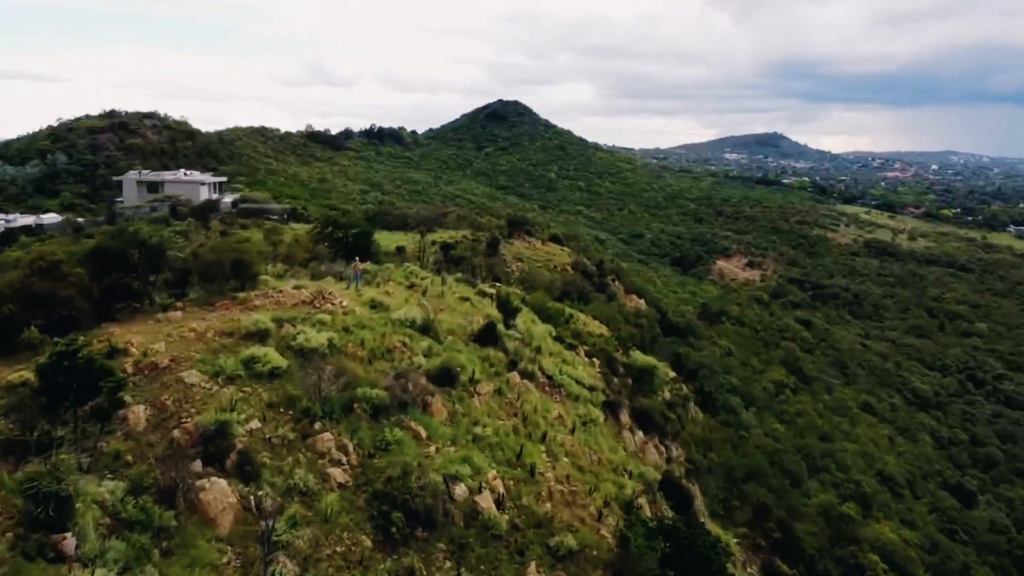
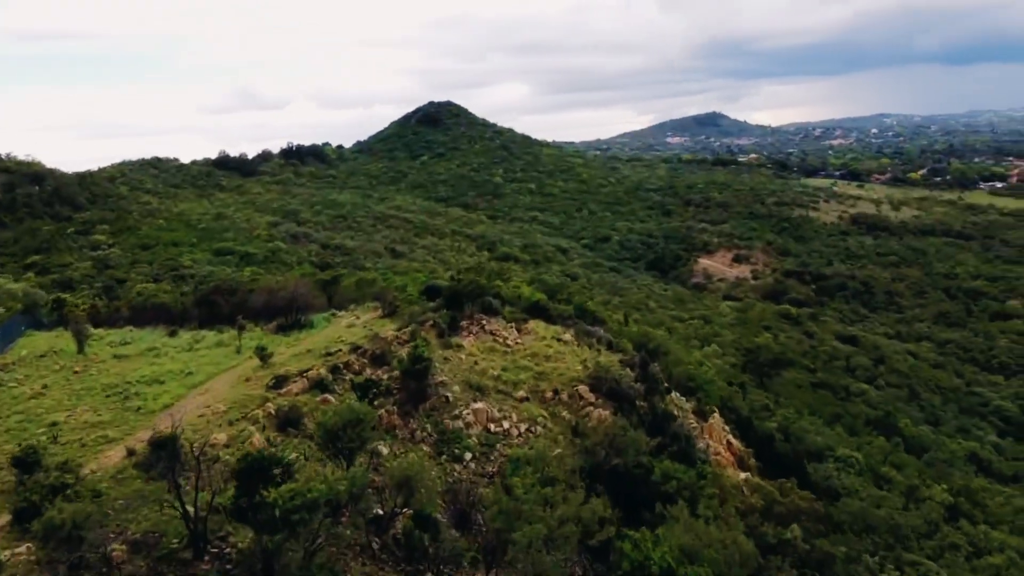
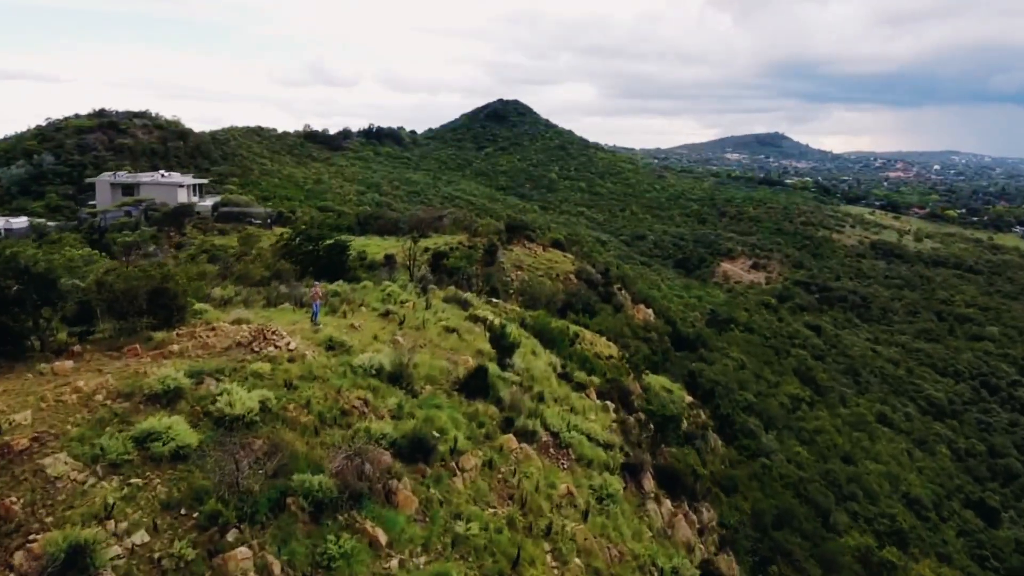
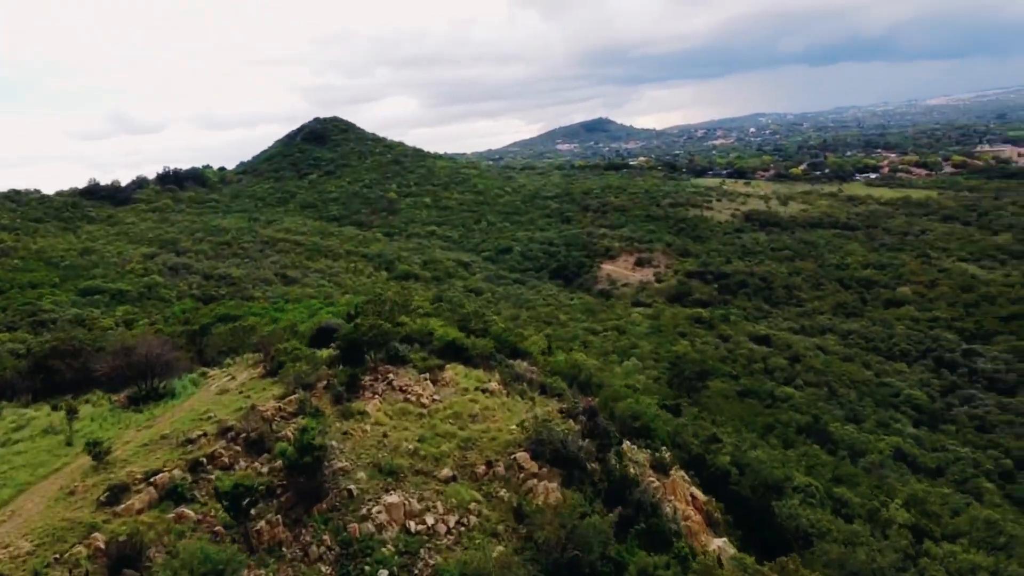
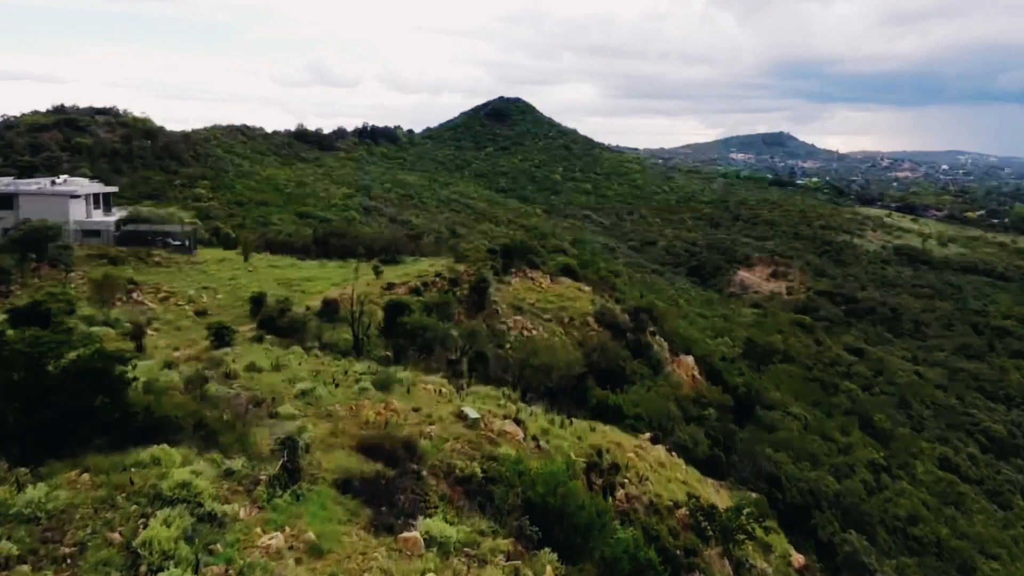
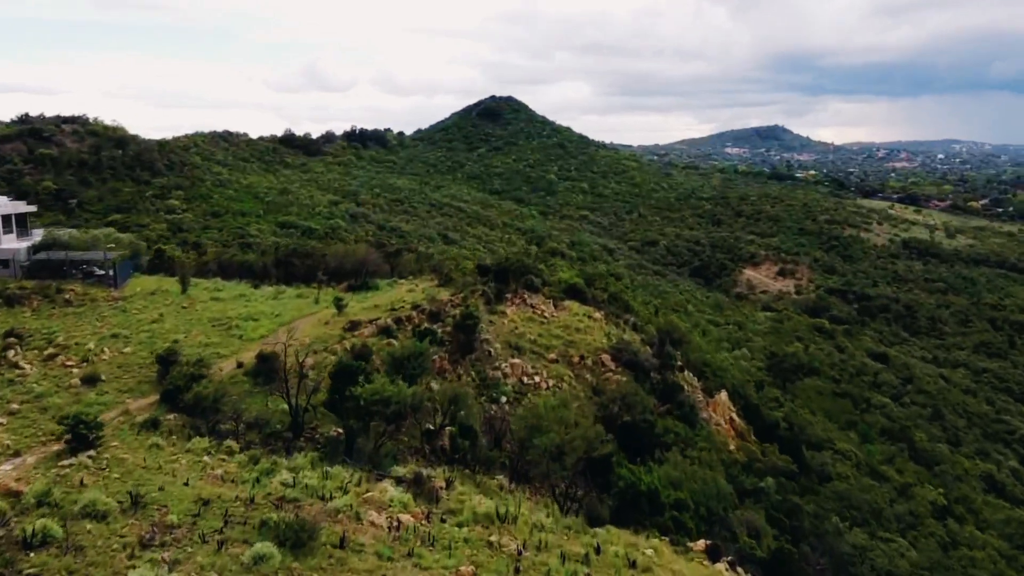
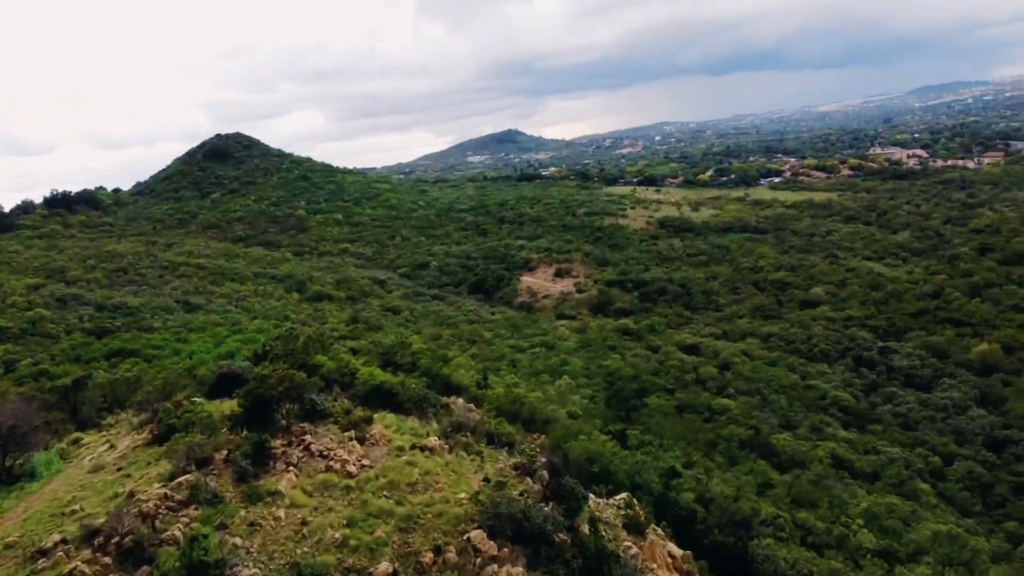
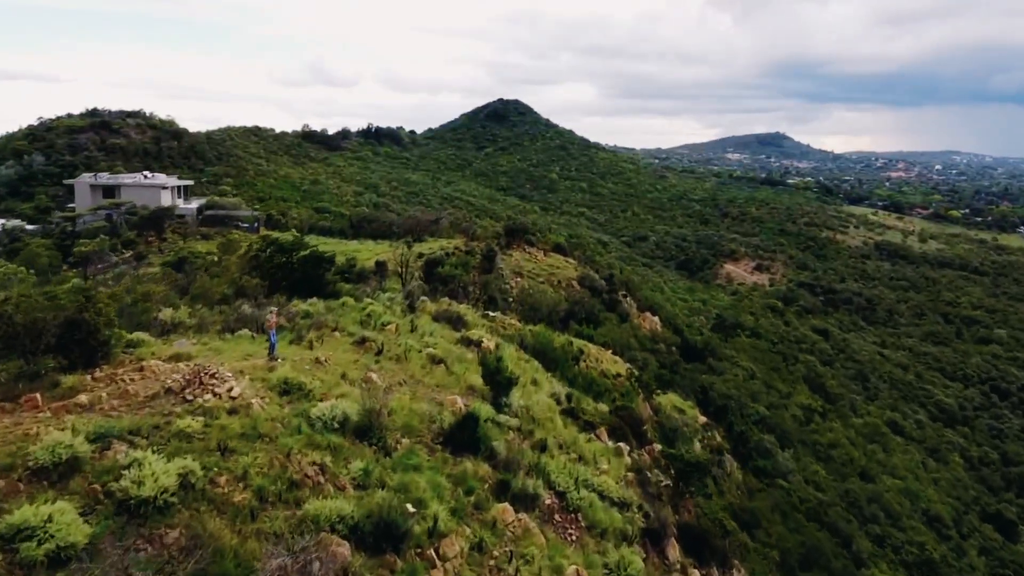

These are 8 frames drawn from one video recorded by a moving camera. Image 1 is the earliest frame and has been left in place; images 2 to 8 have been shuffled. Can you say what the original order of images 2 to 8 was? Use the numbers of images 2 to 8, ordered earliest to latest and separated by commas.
3, 8, 5, 6, 2, 4, 7
